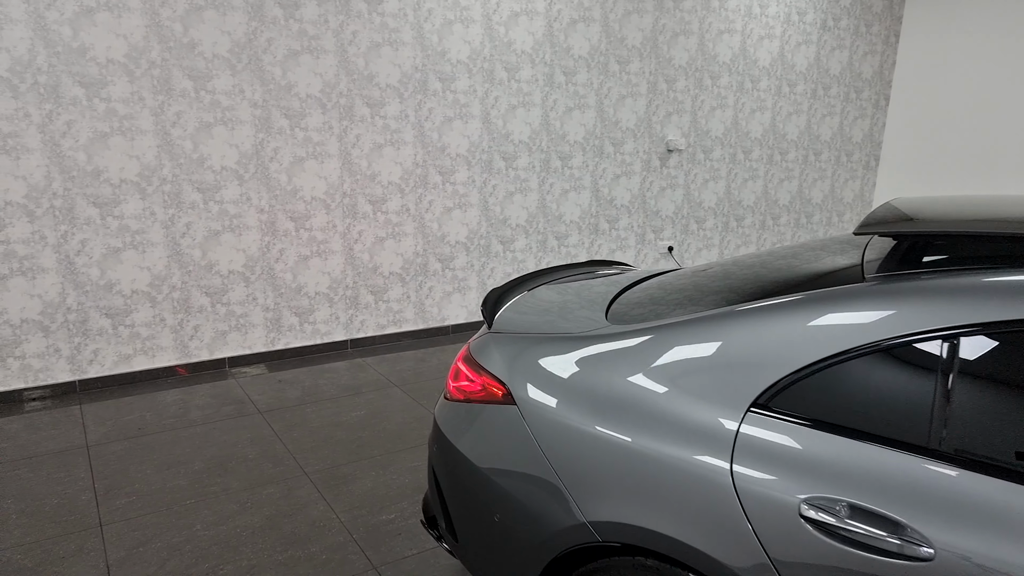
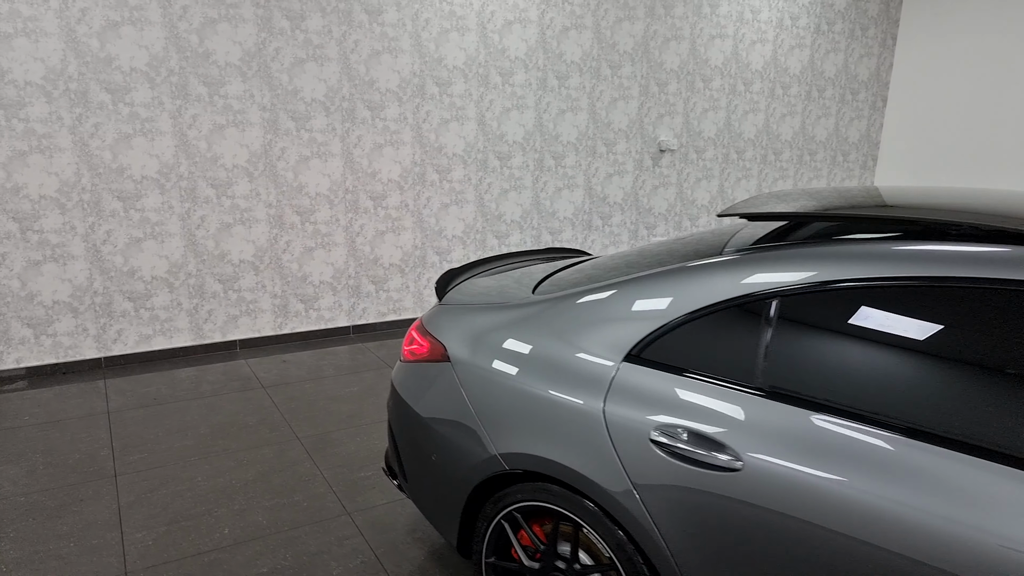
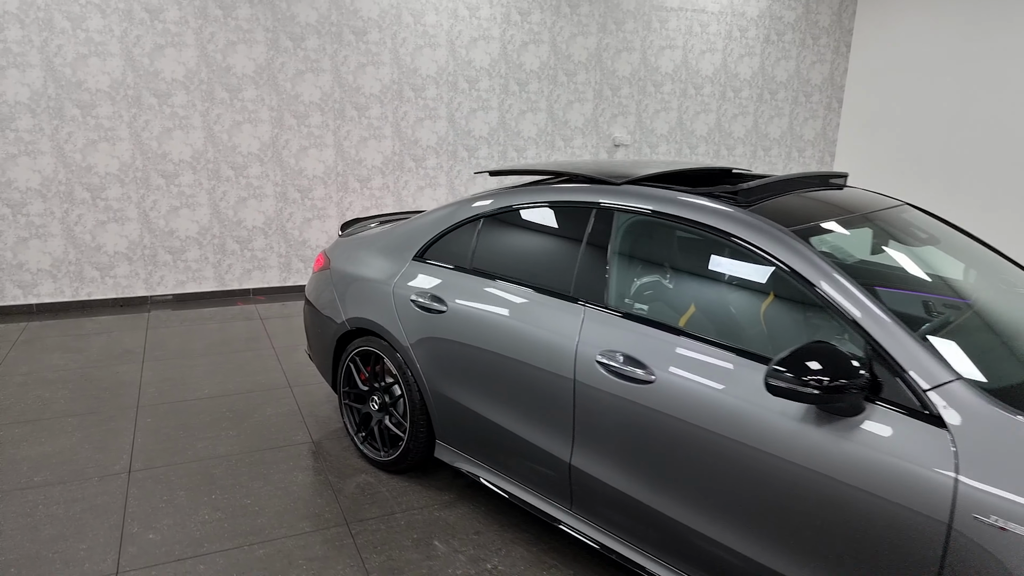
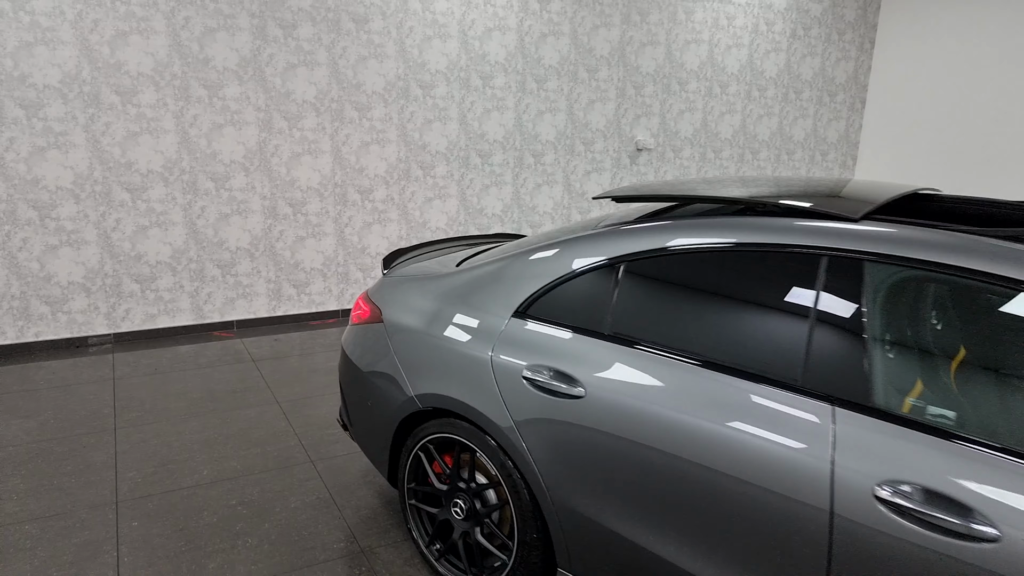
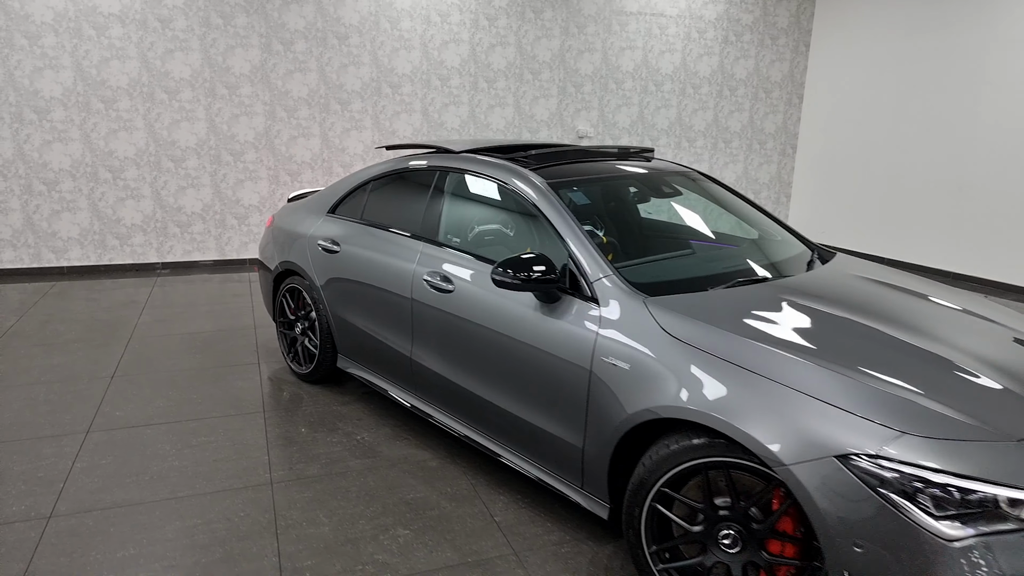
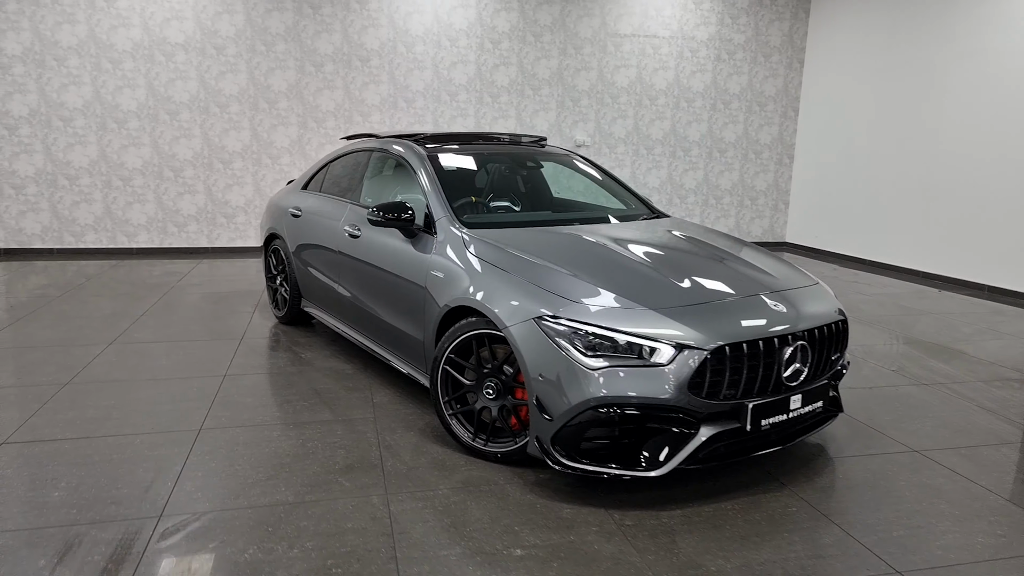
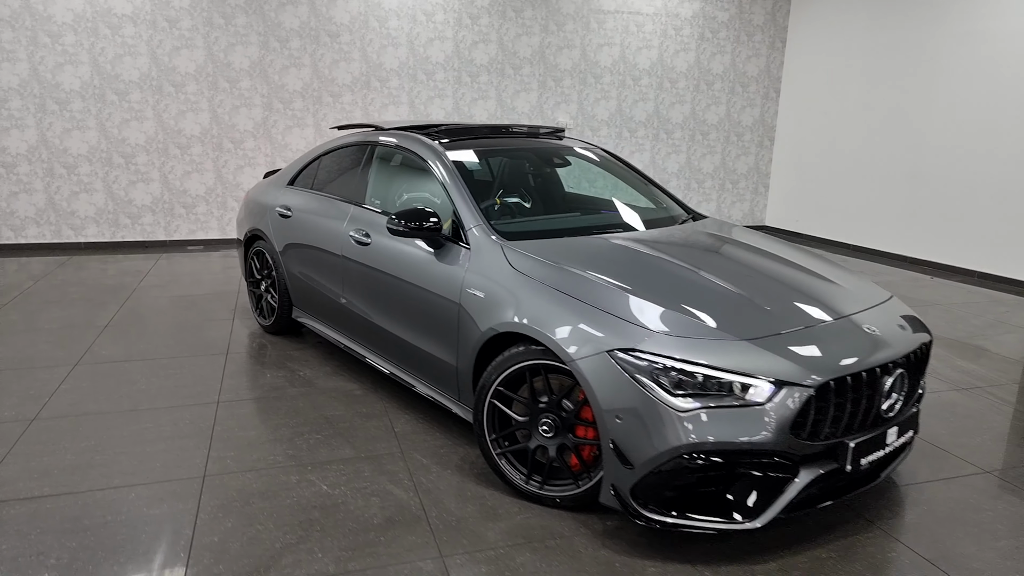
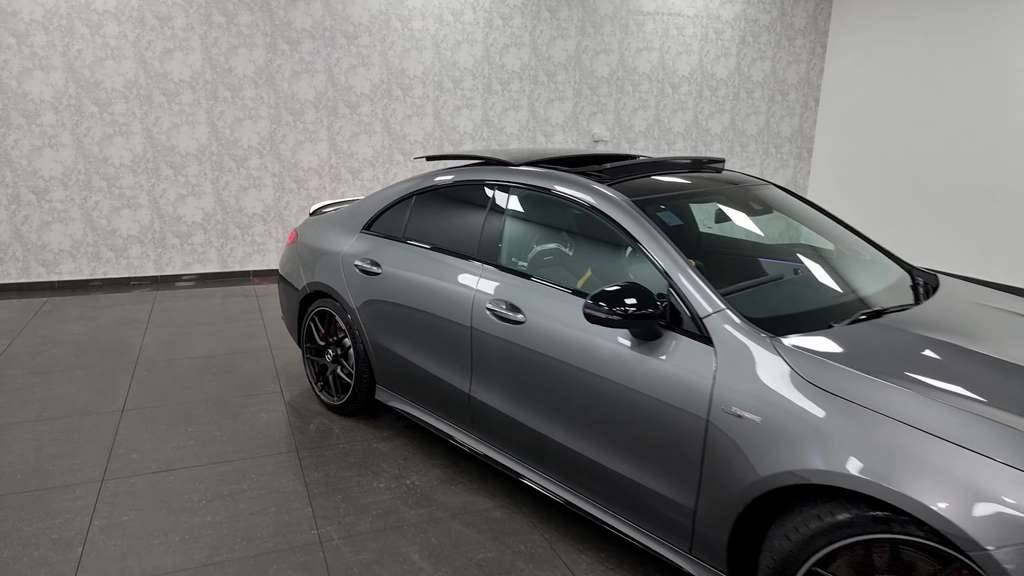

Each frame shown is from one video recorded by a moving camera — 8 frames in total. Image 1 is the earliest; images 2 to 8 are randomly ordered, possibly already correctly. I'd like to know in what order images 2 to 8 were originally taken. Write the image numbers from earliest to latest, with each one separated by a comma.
2, 4, 3, 8, 5, 7, 6
